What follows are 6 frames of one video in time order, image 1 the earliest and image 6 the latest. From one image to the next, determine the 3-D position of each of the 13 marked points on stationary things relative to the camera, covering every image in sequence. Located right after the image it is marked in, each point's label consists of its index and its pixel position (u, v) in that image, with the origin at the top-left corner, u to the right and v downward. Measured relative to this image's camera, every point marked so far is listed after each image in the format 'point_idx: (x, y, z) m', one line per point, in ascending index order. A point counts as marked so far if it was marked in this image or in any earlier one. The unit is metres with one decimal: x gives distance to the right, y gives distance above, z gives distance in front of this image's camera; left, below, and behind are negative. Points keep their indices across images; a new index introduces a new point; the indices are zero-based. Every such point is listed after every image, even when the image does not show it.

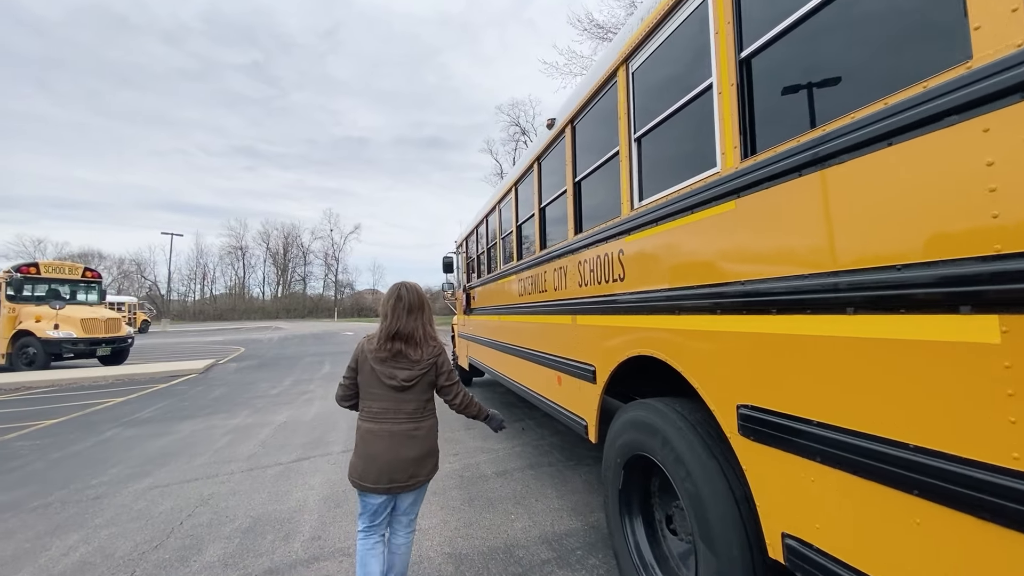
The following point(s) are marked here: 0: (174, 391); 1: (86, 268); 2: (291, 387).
0: (-6.2, -1.9, +8.2) m
1: (-11.8, +0.6, +12.3) m
2: (-3.8, -1.8, +7.7) m
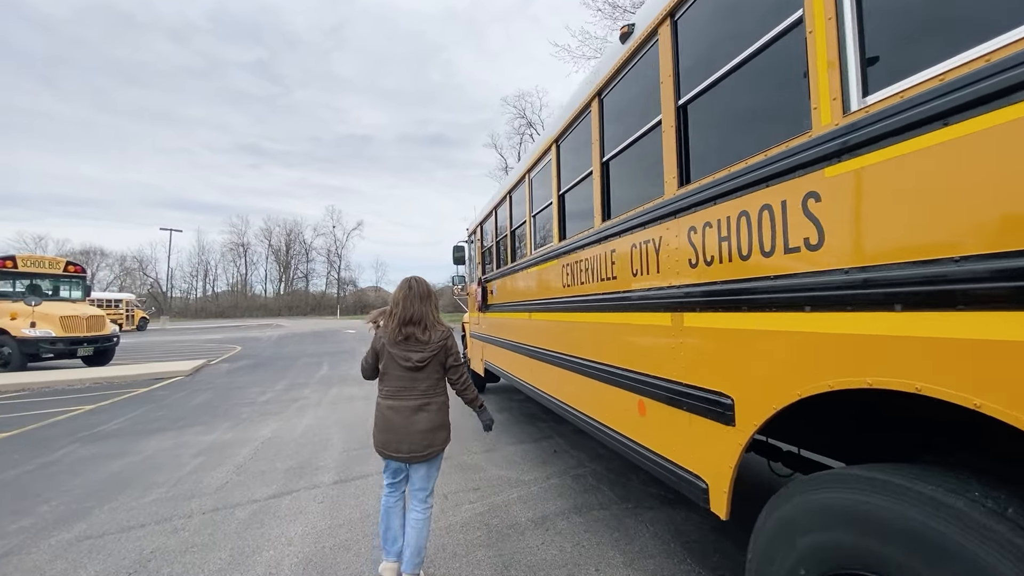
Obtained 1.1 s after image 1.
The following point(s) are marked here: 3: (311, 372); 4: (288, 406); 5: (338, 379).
0: (-5.9, -1.8, +7.3) m
1: (-11.5, +0.7, +11.5) m
2: (-3.6, -1.7, +6.8) m
3: (-4.1, -1.7, +9.0) m
4: (-3.1, -1.6, +6.1) m
5: (-3.2, -1.7, +8.2) m
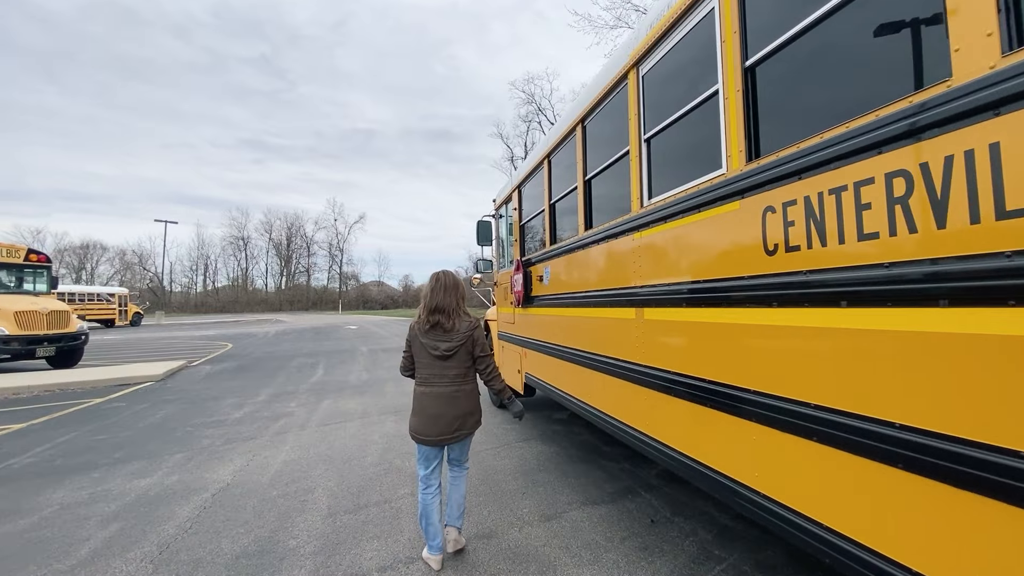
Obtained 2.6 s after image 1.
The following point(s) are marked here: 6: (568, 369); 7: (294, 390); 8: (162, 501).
0: (-5.5, -1.7, +6.0) m
1: (-11.1, +0.9, +10.2) m
2: (-3.1, -1.5, +5.5) m
3: (-3.7, -1.6, +7.6) m
4: (-2.7, -1.5, +4.8) m
5: (-2.8, -1.5, +6.9) m
6: (+0.5, -0.7, +4.2) m
7: (-3.3, -1.5, +6.7) m
8: (-2.4, -1.5, +3.1) m
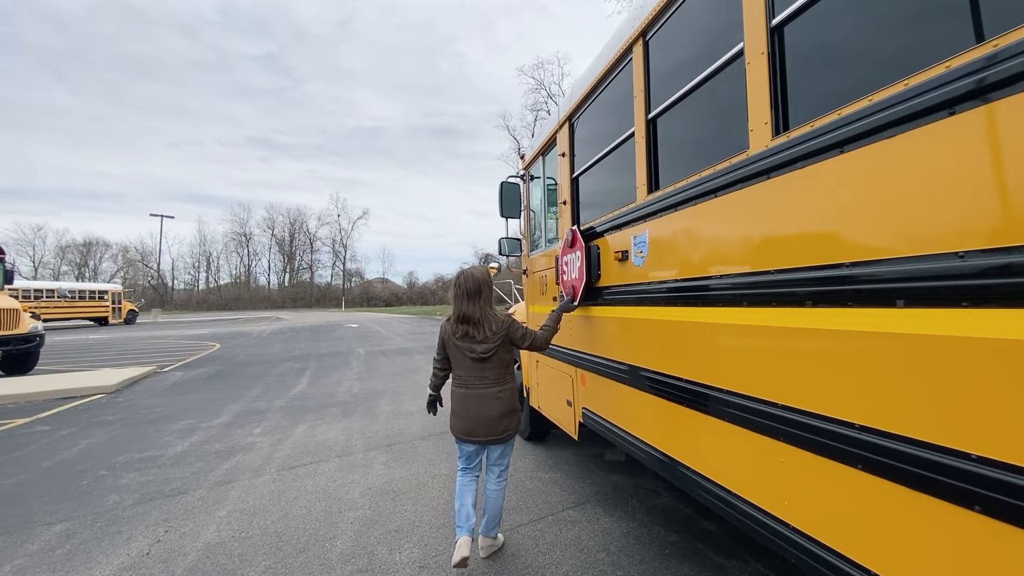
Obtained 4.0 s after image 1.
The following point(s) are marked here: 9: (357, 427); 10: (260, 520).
0: (-5.2, -1.6, +4.7) m
1: (-10.7, +1.0, +8.9) m
2: (-2.8, -1.5, +4.2) m
3: (-3.3, -1.5, +6.3) m
4: (-2.4, -1.4, +3.4) m
5: (-2.5, -1.4, +5.5) m
6: (+0.8, -0.7, +2.9) m
7: (-3.0, -1.5, +5.4) m
8: (-2.2, -1.4, +1.8) m
9: (-1.6, -1.4, +4.5) m
10: (-1.5, -1.4, +2.7) m
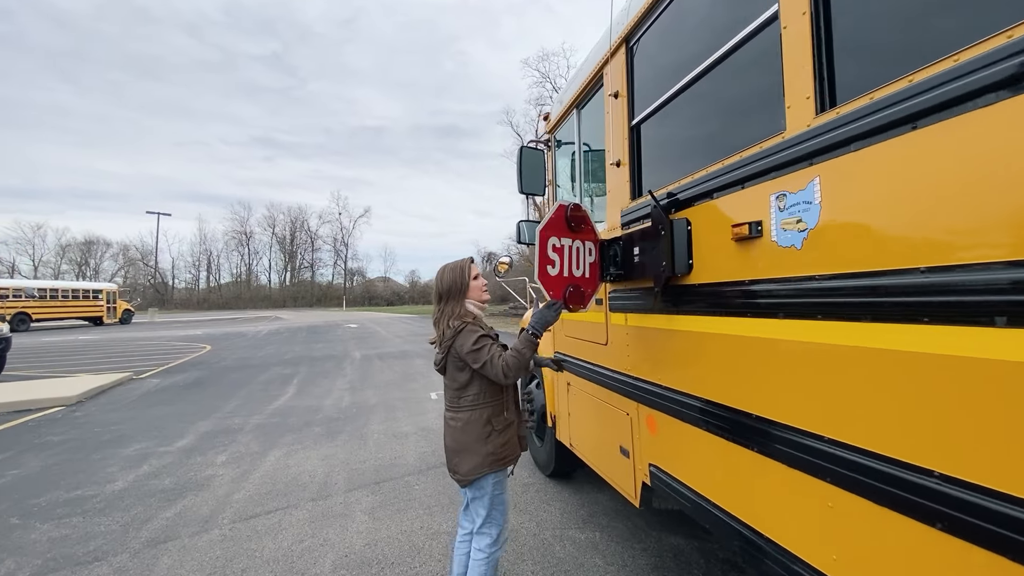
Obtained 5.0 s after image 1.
0: (-5.1, -1.6, +4.0) m
1: (-10.6, +1.0, +8.2) m
2: (-2.7, -1.4, +3.4) m
3: (-3.2, -1.5, +5.6) m
4: (-2.3, -1.4, +2.7) m
5: (-2.3, -1.4, +4.8) m
6: (+0.9, -0.7, +2.1) m
7: (-2.8, -1.4, +4.6) m
8: (-2.0, -1.4, +1.0) m
9: (-1.4, -1.4, +3.7) m
10: (-1.4, -1.4, +1.9) m
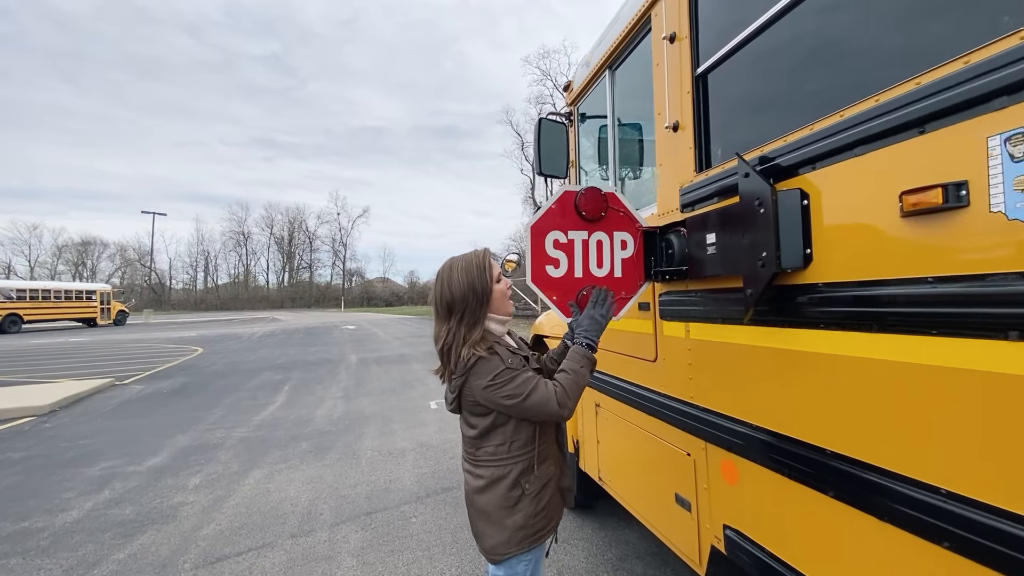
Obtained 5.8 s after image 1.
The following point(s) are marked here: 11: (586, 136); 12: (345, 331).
0: (-5.0, -1.6, +3.5) m
1: (-10.5, +1.0, +7.8) m
2: (-2.6, -1.5, +3.0) m
3: (-3.1, -1.5, +5.2) m
4: (-2.2, -1.4, +2.3) m
5: (-2.3, -1.4, +4.4) m
6: (+1.0, -0.7, +1.7) m
7: (-2.8, -1.5, +4.2) m
8: (-2.0, -1.4, +0.6) m
9: (-1.4, -1.4, +3.3) m
10: (-1.3, -1.4, +1.5) m
11: (+0.4, +0.8, +2.2) m
12: (-7.3, -1.9, +19.4) m
